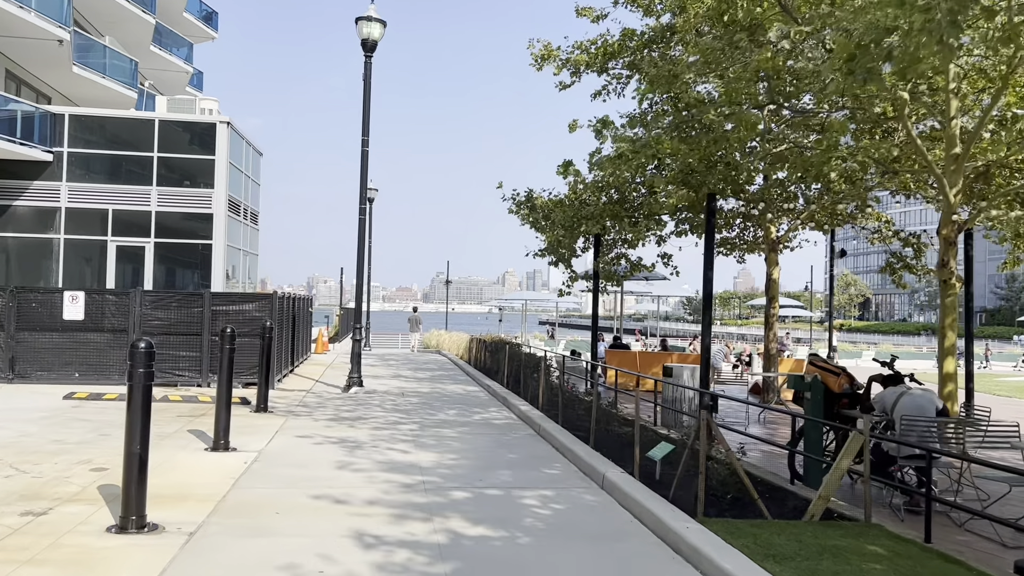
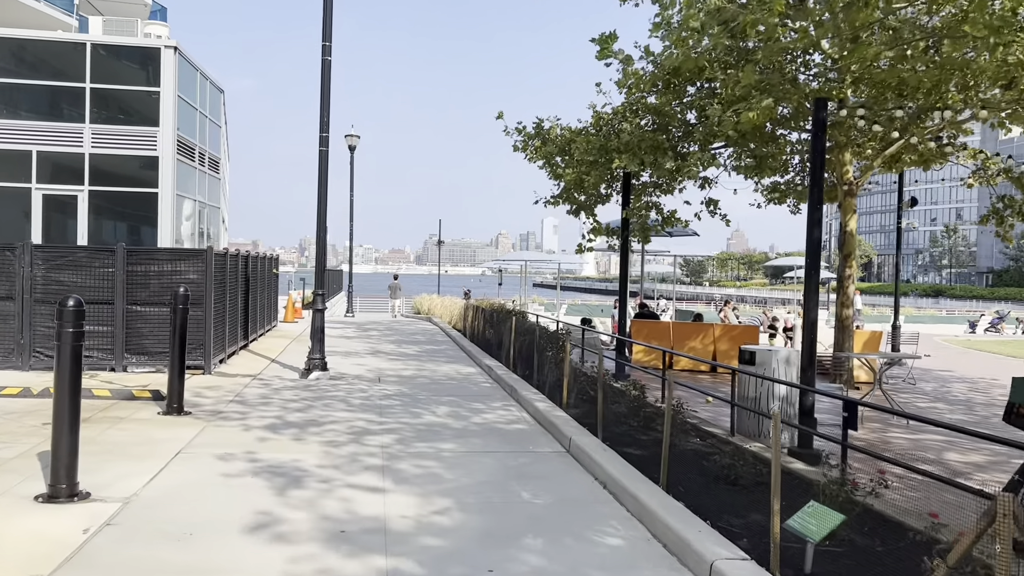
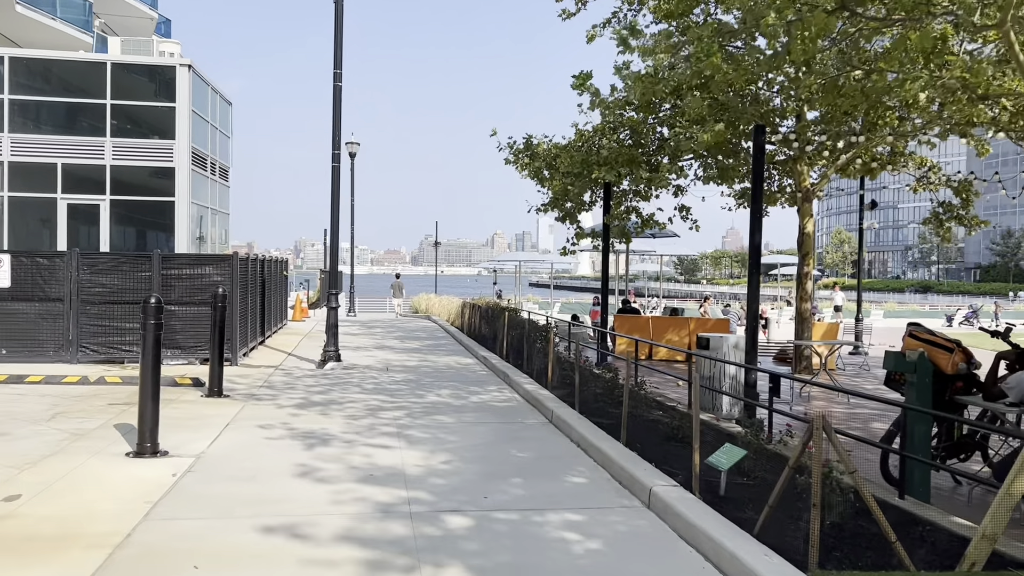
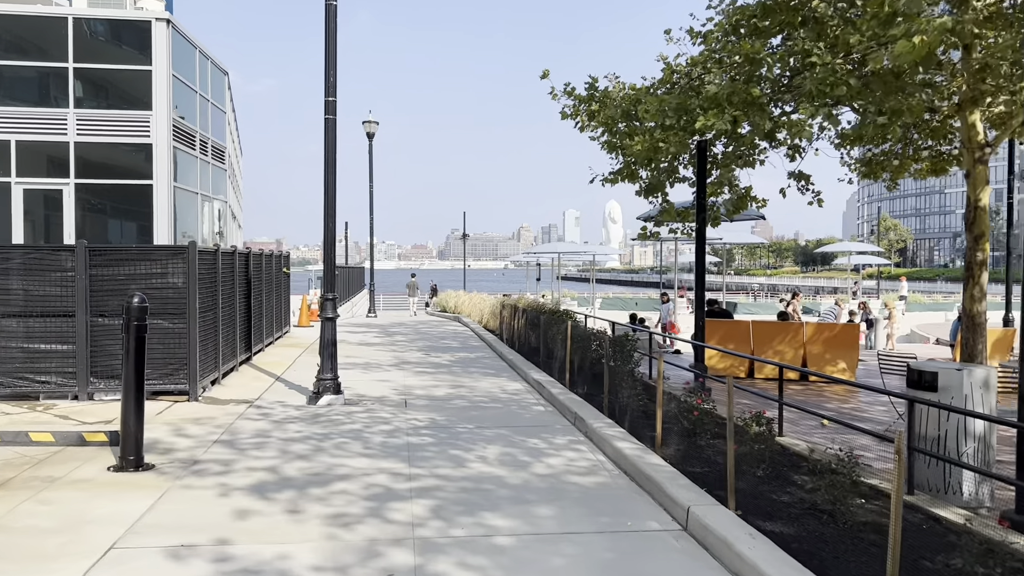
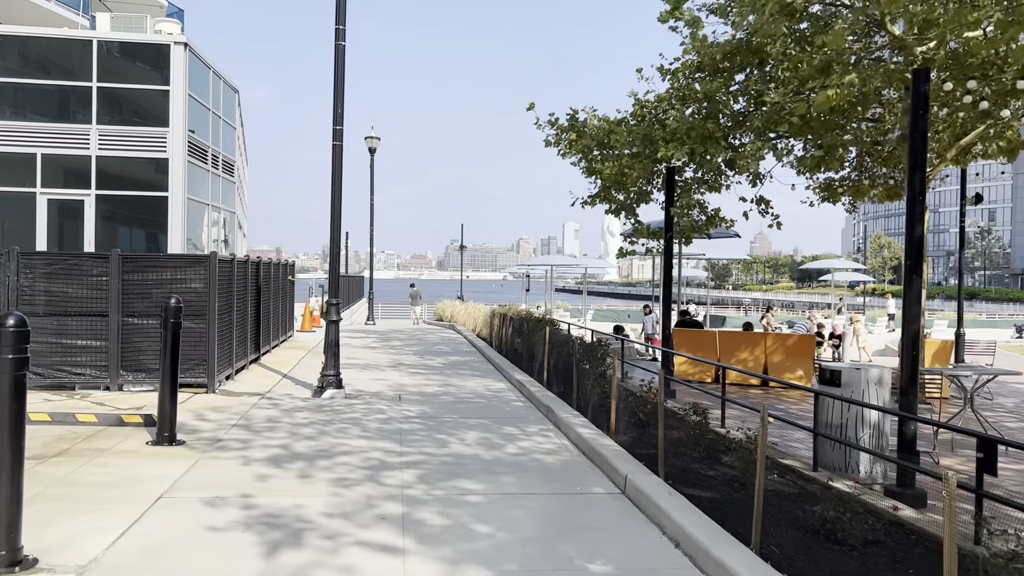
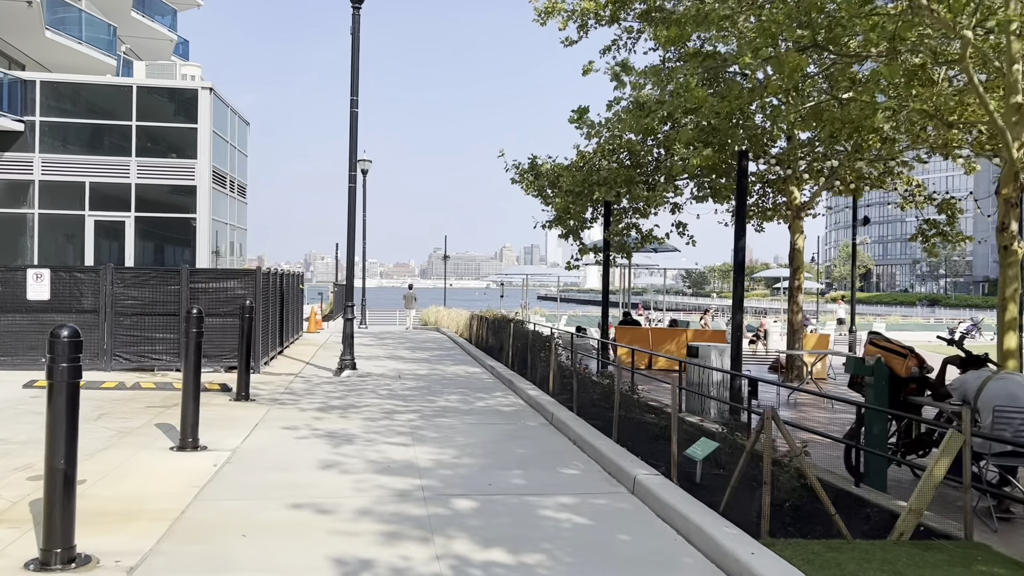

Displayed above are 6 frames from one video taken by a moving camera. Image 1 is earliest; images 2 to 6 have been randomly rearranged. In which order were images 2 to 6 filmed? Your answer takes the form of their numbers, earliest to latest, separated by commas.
6, 3, 2, 5, 4
